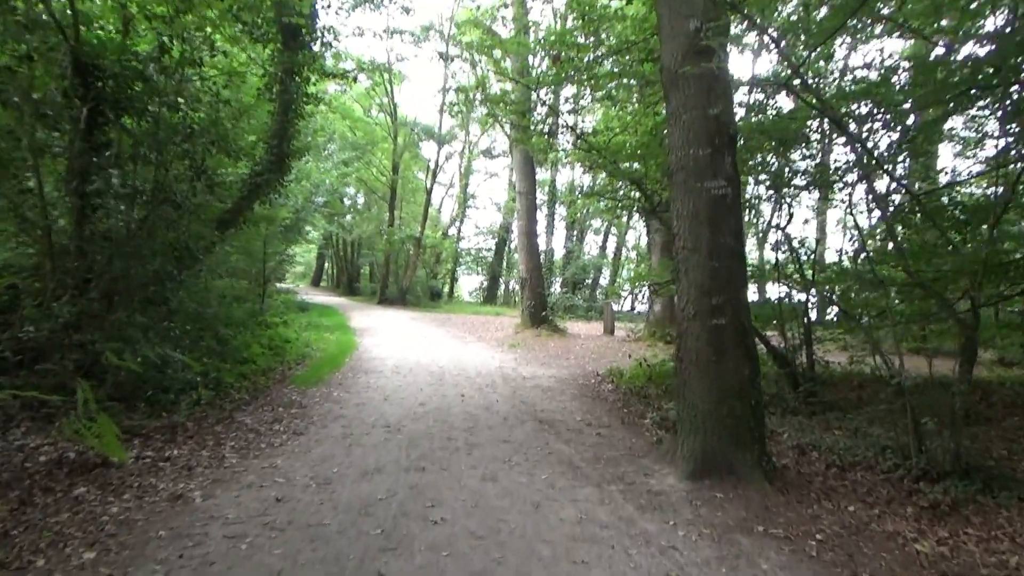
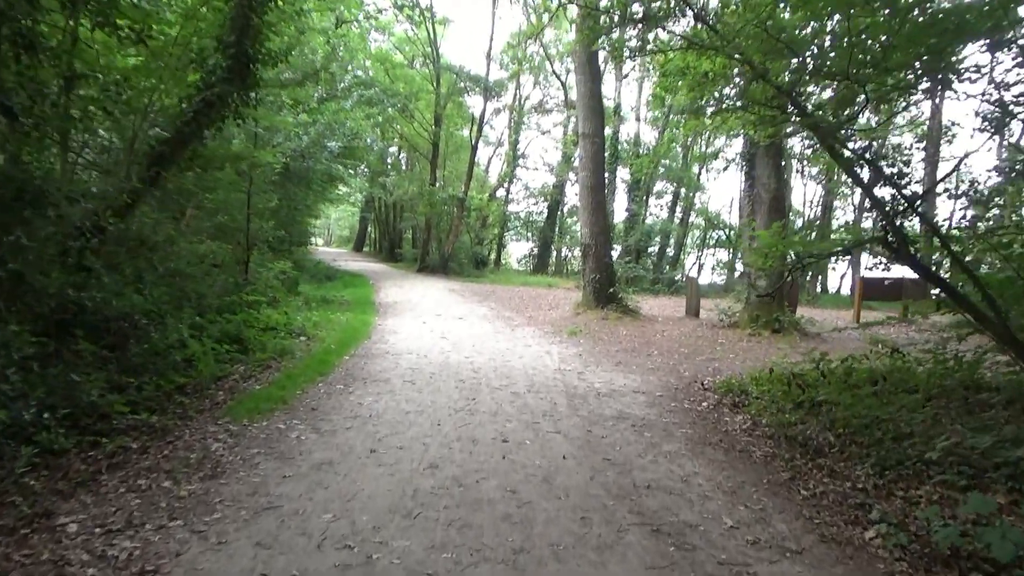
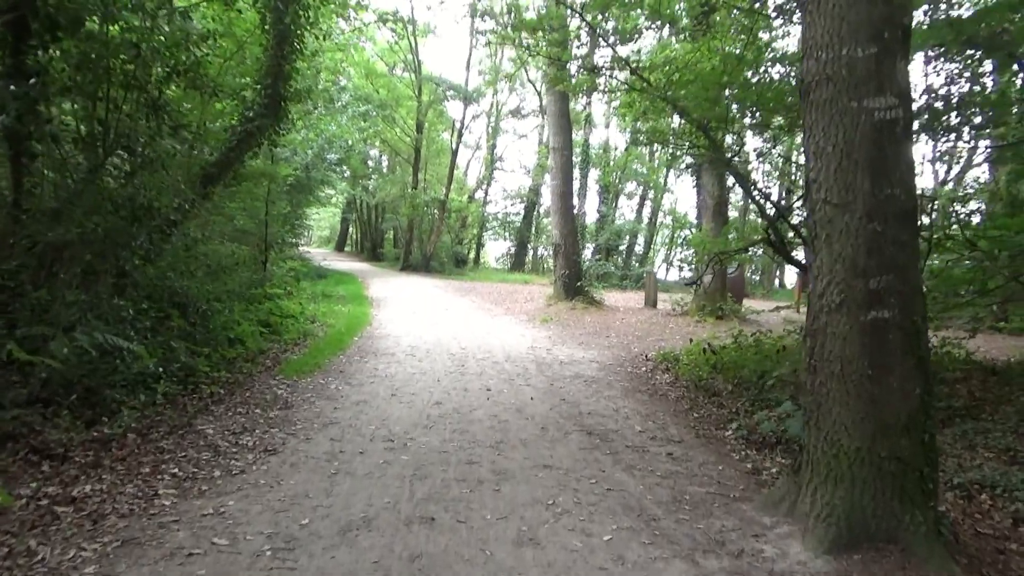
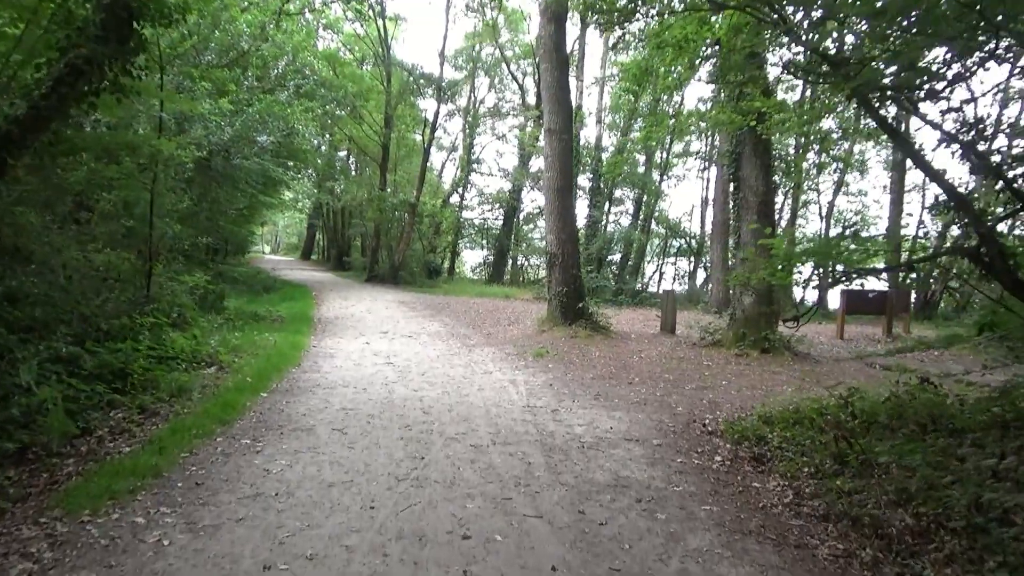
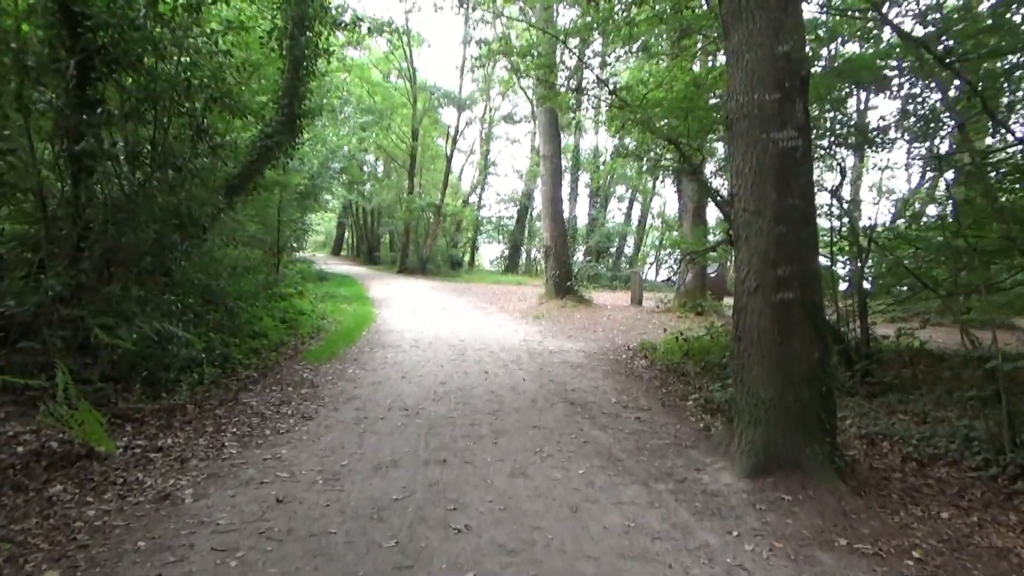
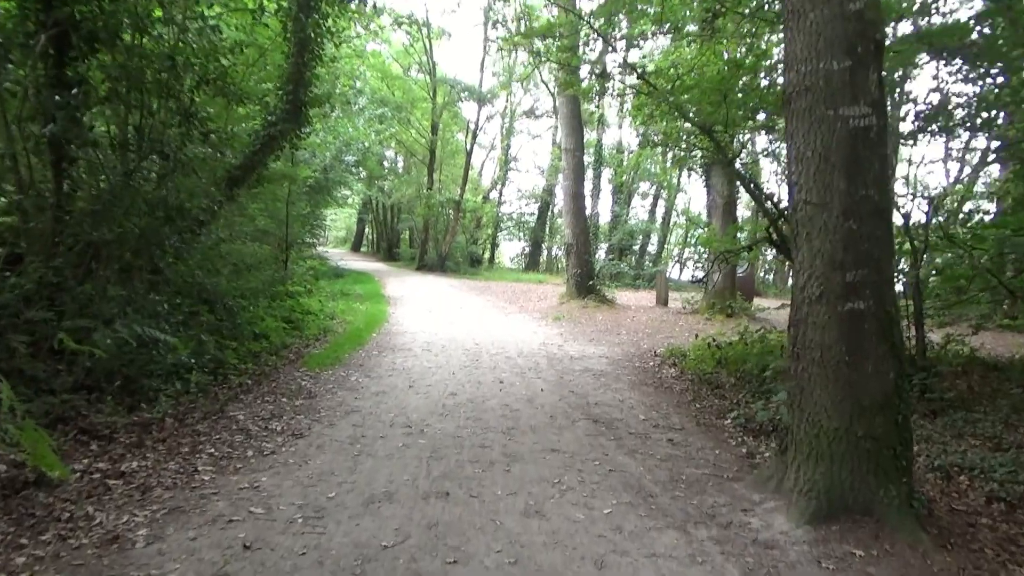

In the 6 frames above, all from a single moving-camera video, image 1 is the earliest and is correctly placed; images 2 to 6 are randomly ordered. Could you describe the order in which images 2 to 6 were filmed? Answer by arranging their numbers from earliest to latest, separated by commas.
5, 6, 3, 2, 4
